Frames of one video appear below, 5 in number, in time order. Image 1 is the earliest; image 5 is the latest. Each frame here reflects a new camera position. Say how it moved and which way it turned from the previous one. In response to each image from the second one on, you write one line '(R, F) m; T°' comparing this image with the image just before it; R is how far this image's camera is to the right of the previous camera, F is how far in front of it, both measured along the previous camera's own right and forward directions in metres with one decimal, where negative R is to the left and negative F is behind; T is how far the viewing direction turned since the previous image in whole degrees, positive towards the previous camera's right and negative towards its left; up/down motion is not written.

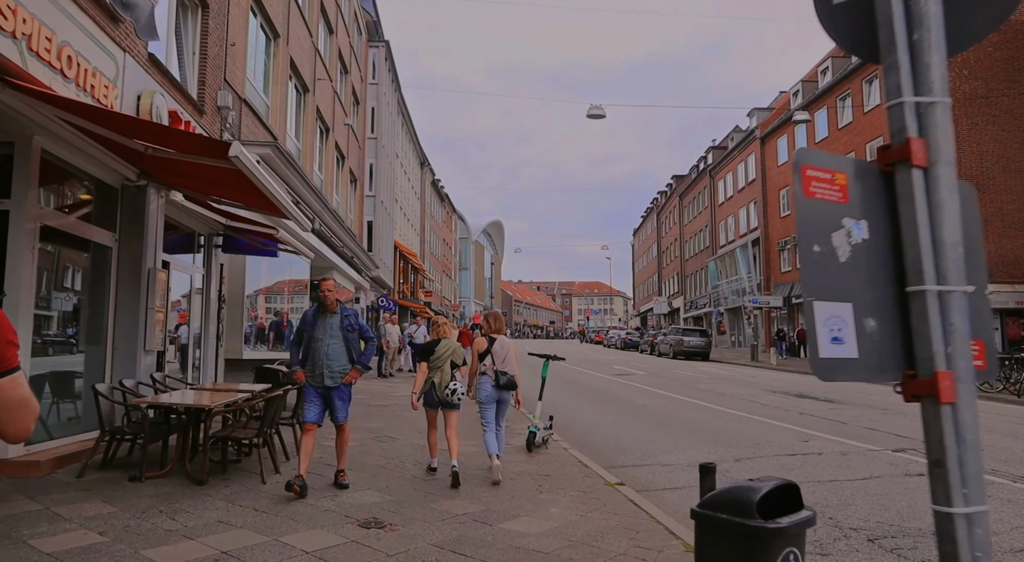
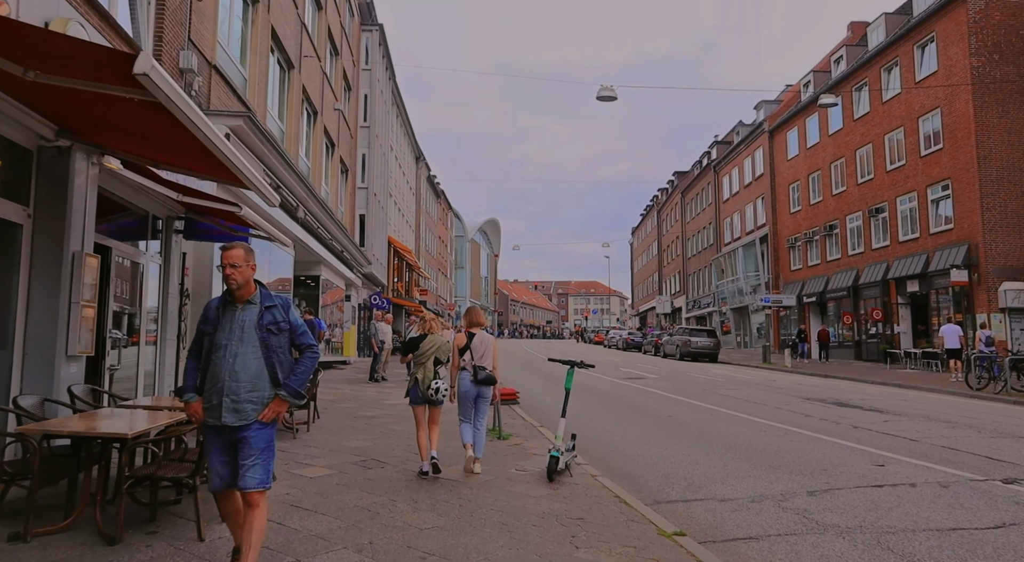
(-0.2, +1.6) m; 0°
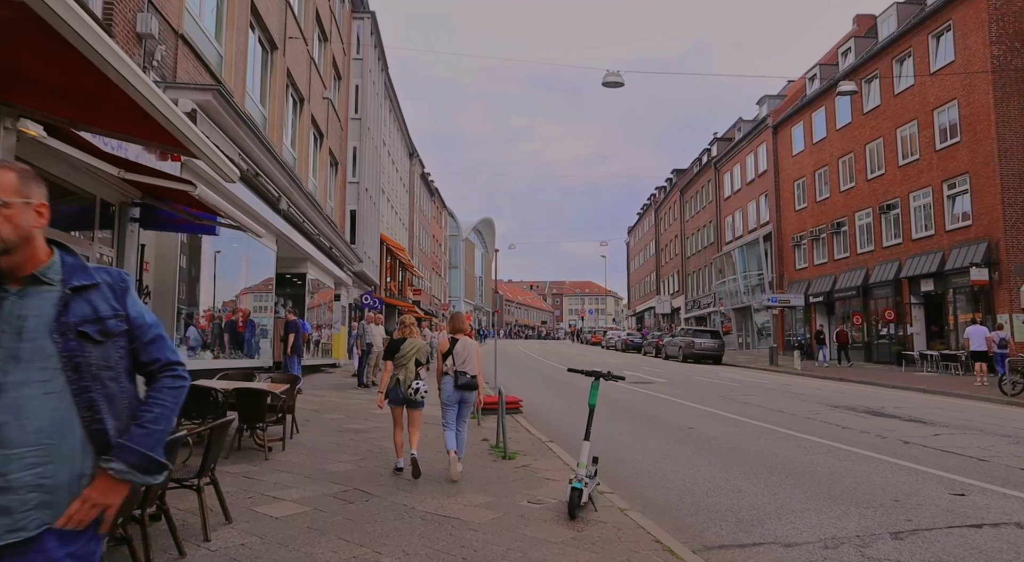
(-0.2, +1.2) m; +1°
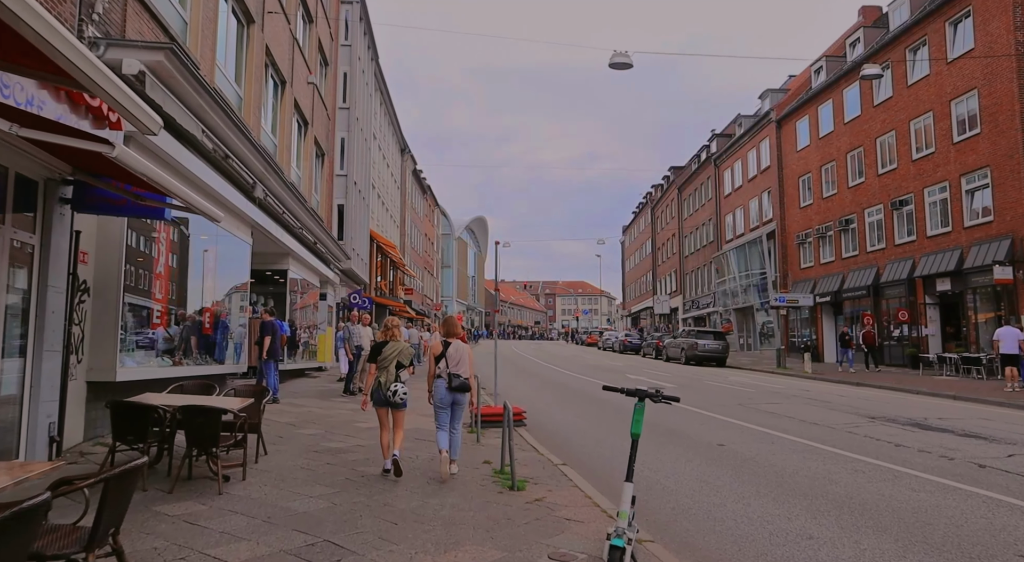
(-0.2, +1.4) m; +1°
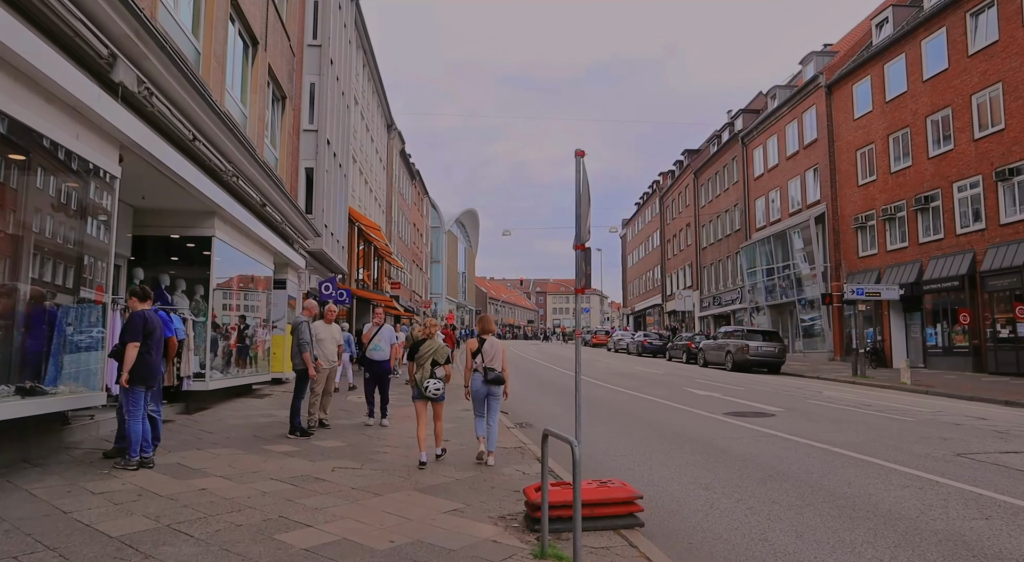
(-0.9, +5.7) m; +1°
